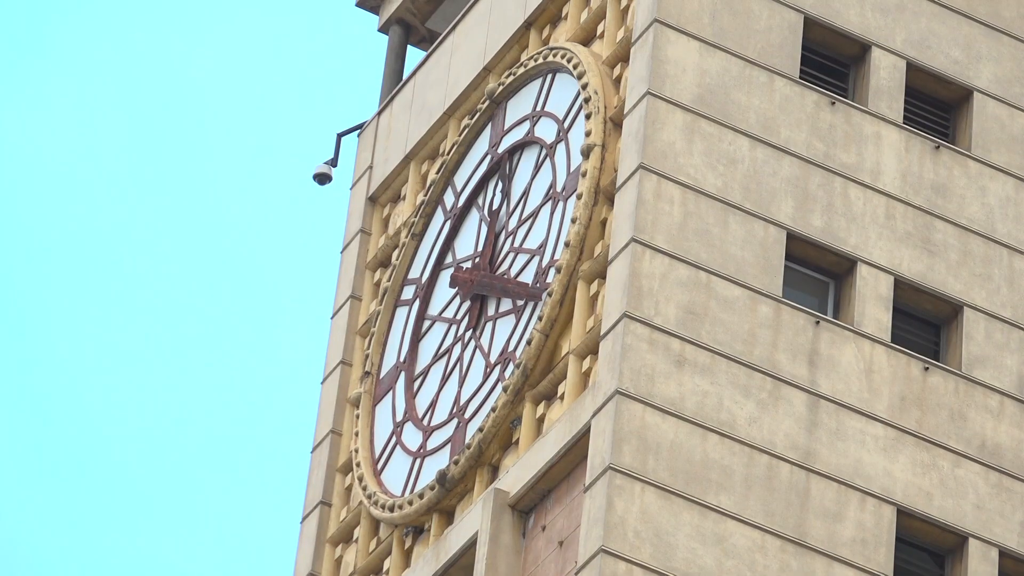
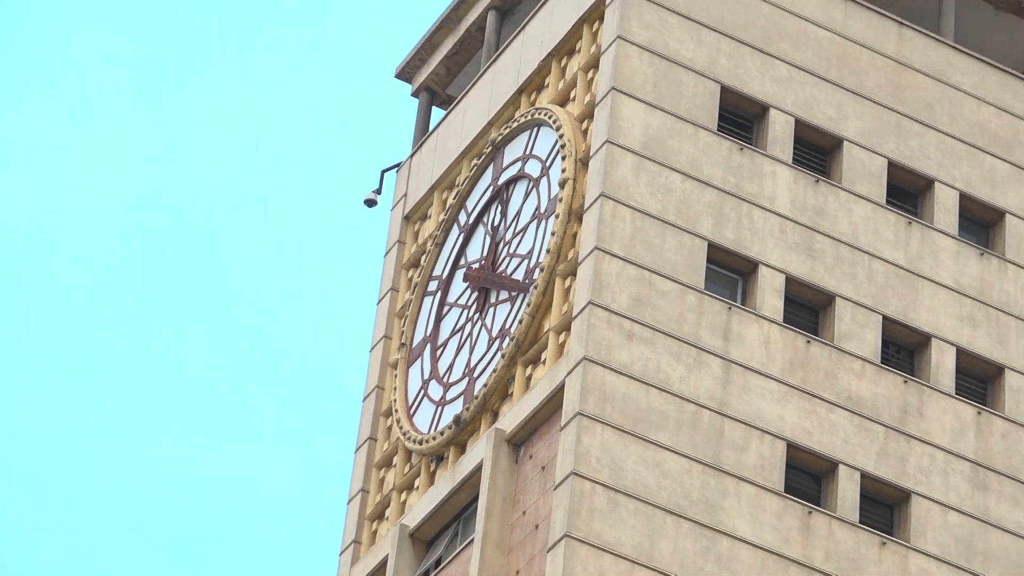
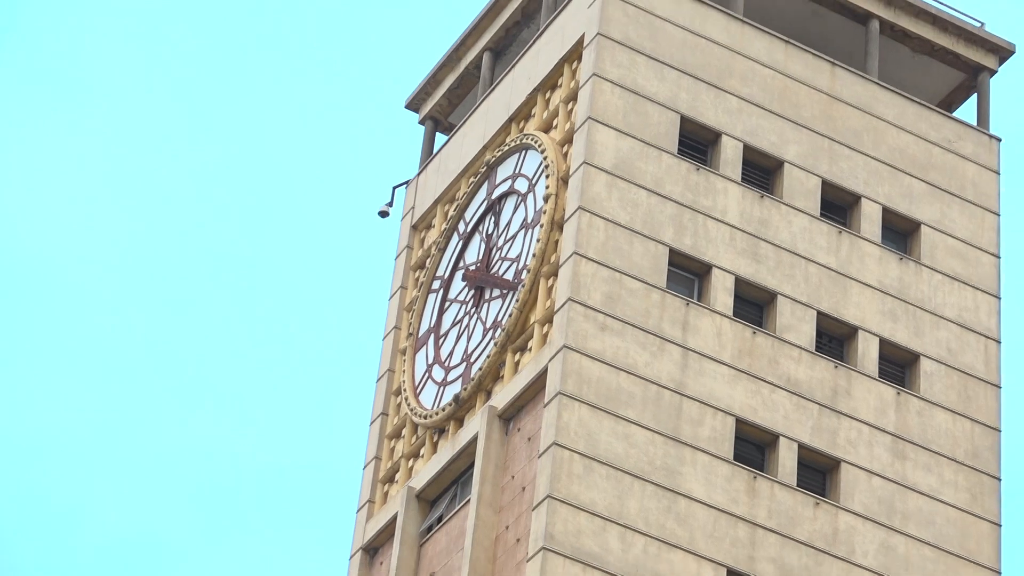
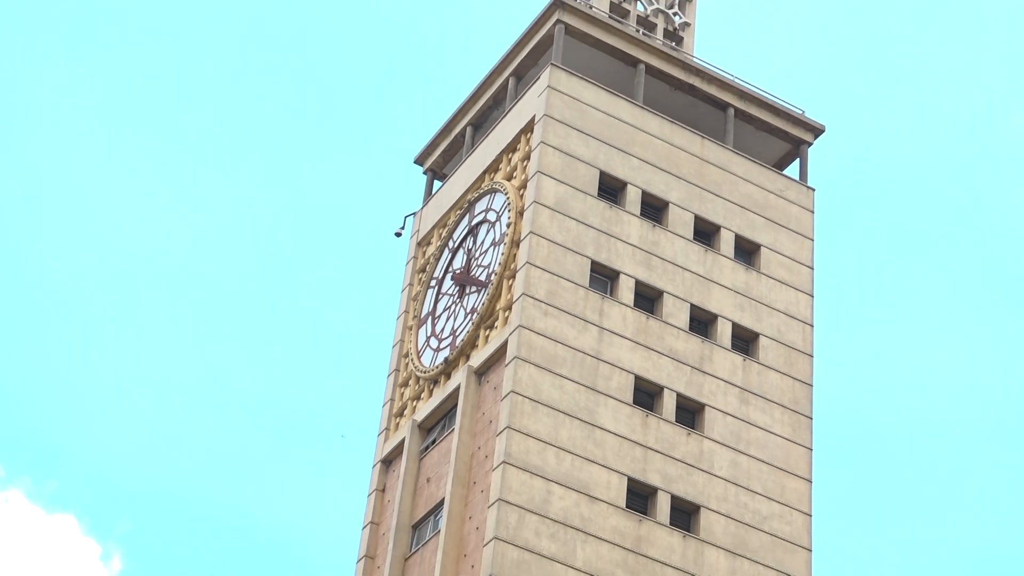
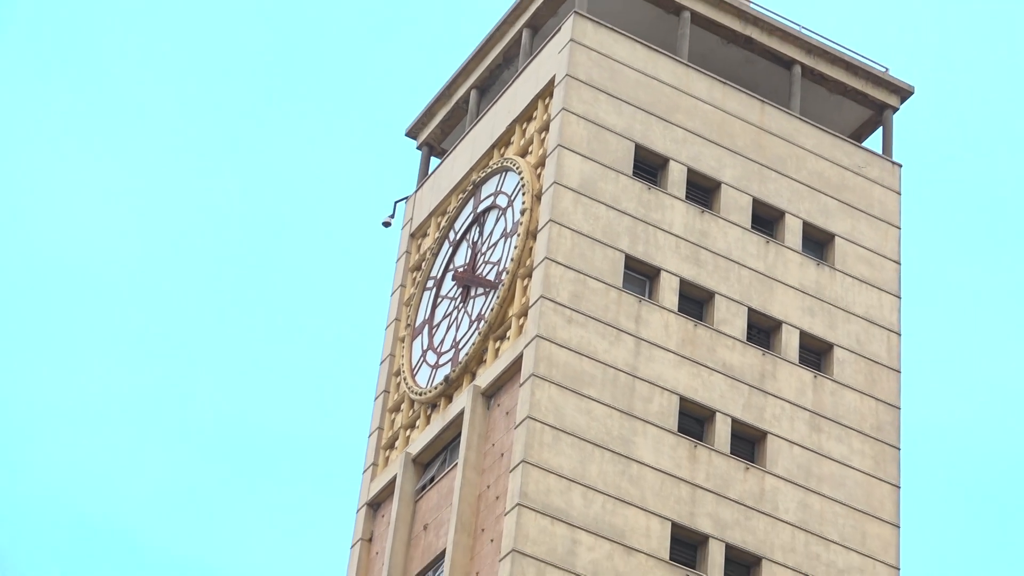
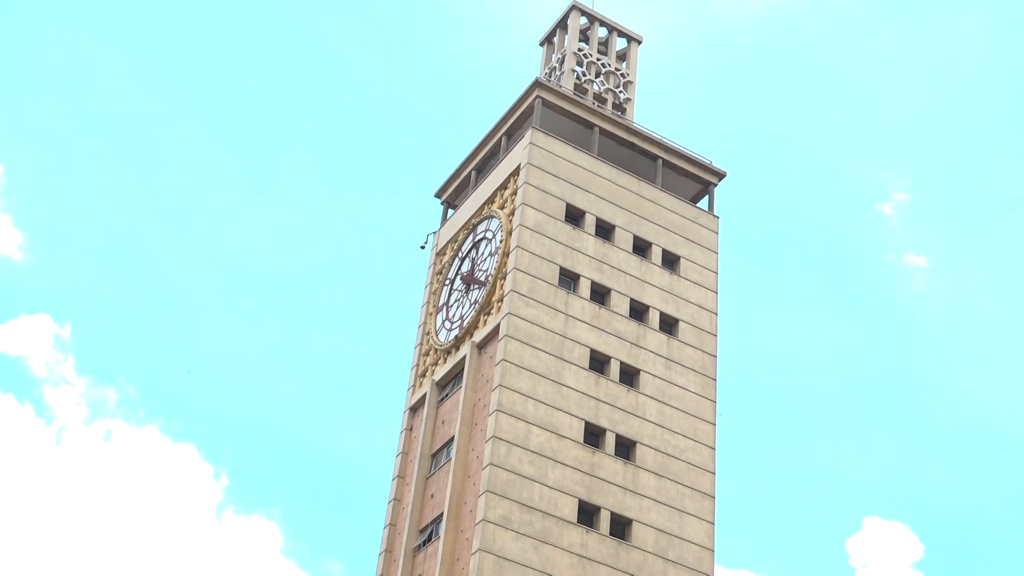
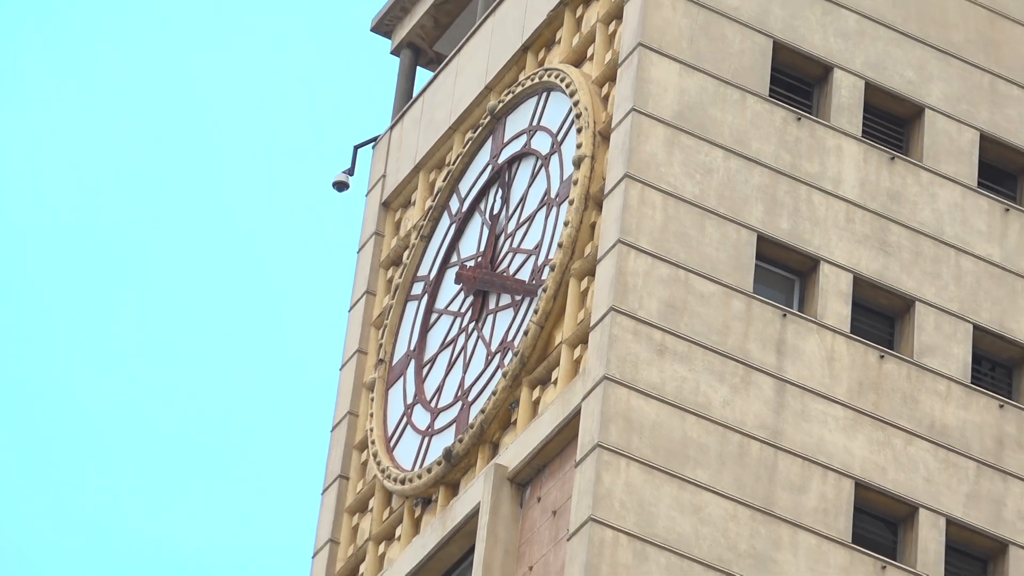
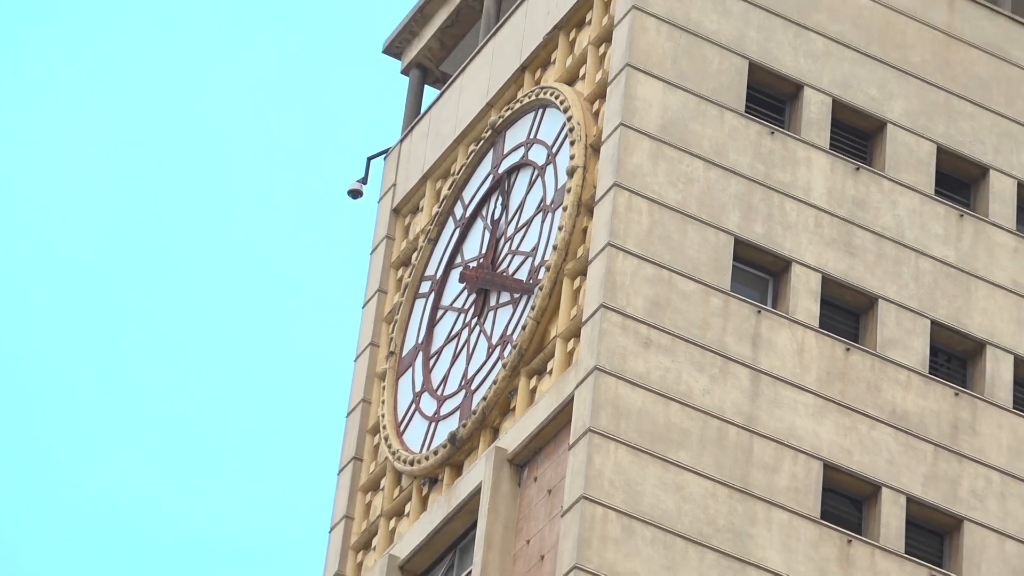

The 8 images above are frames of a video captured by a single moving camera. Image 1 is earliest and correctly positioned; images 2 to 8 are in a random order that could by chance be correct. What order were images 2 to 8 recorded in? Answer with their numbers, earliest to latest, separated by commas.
7, 8, 2, 3, 5, 4, 6
